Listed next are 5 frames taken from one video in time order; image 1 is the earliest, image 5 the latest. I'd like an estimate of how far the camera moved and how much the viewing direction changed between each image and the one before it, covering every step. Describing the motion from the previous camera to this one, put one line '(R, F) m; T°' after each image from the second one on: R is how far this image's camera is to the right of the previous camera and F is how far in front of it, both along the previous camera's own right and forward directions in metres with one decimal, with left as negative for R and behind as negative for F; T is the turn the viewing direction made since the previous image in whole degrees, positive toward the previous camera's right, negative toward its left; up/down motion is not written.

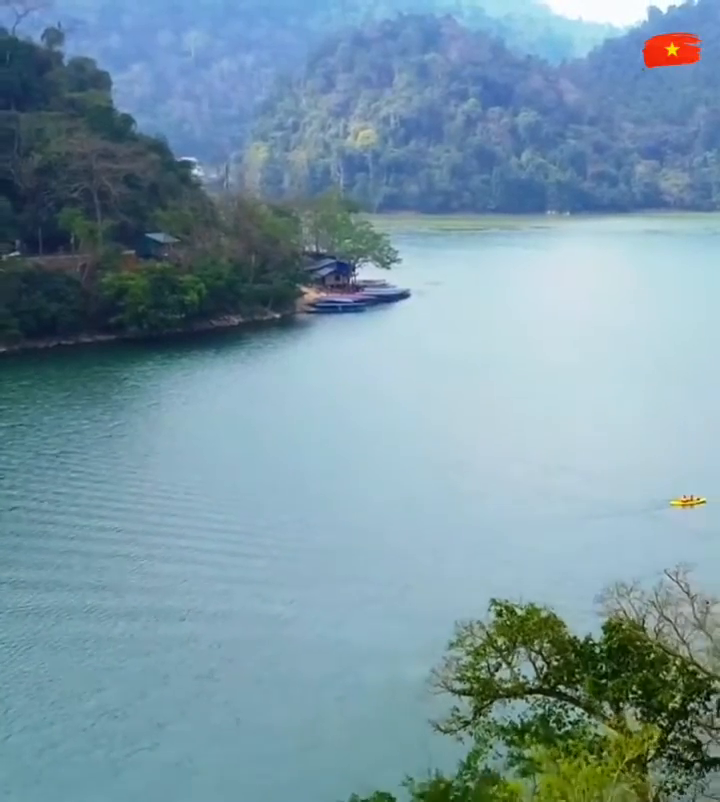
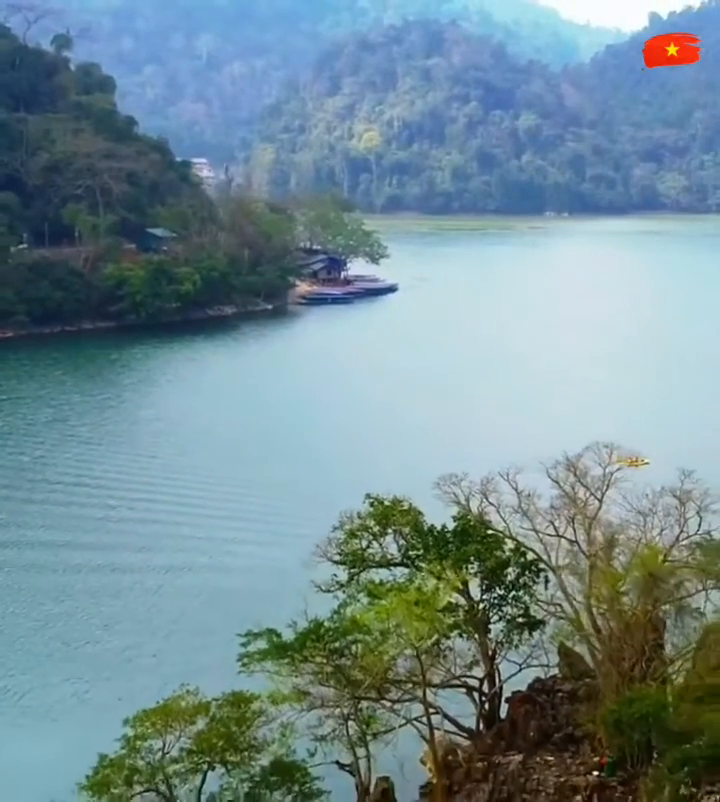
(+0.8, -2.3) m; -1°
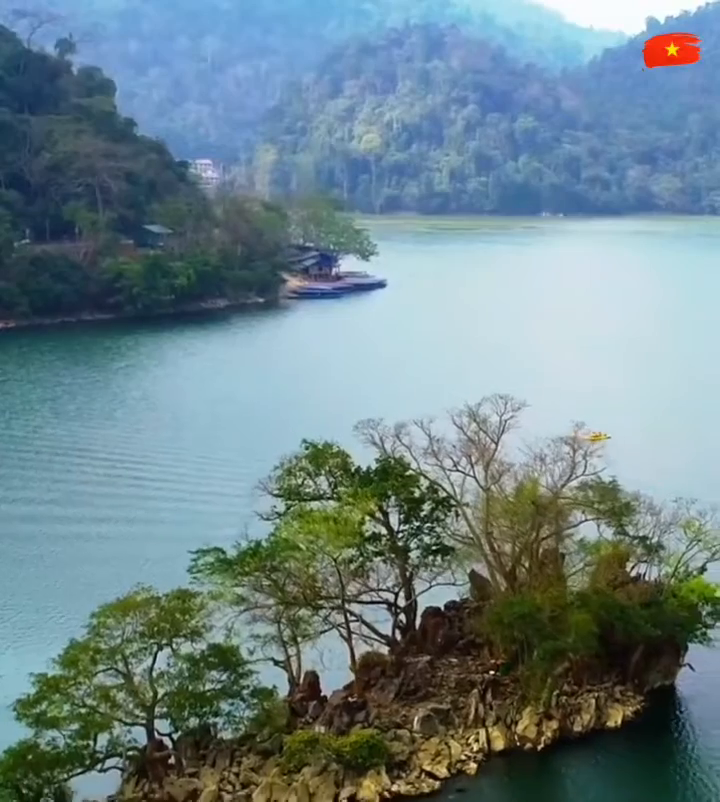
(+0.6, -1.8) m; 0°
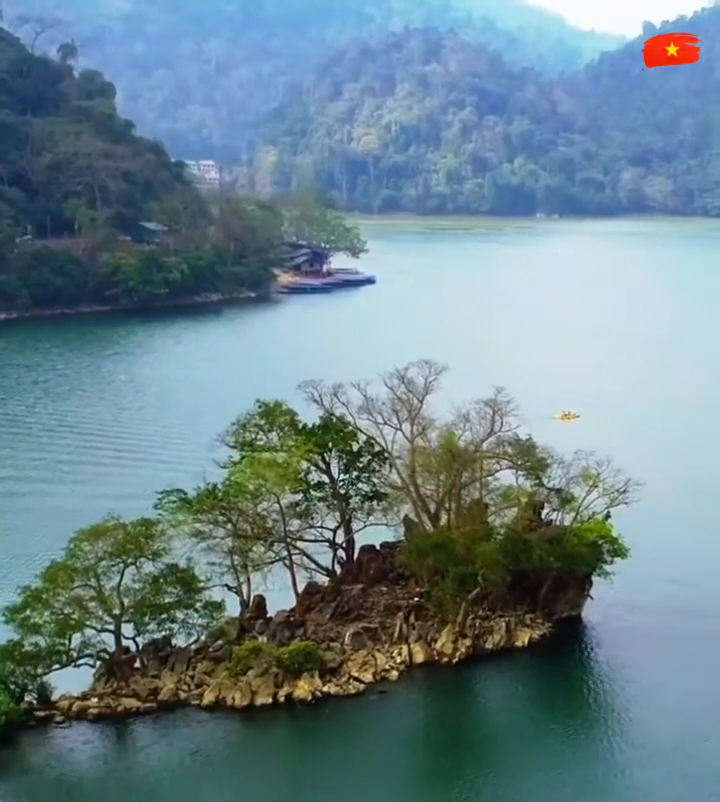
(+0.6, -1.8) m; 0°
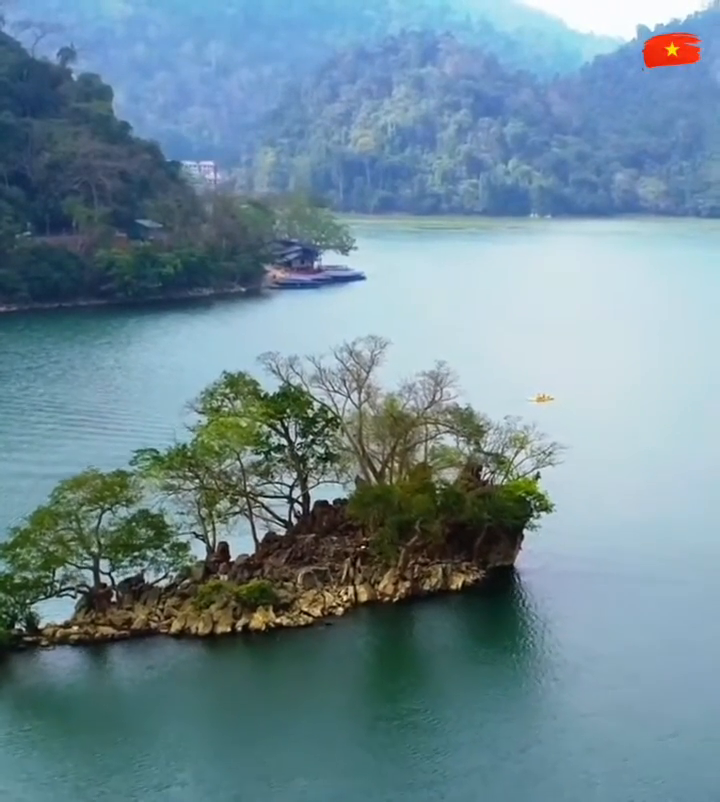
(+0.6, -1.7) m; 0°
